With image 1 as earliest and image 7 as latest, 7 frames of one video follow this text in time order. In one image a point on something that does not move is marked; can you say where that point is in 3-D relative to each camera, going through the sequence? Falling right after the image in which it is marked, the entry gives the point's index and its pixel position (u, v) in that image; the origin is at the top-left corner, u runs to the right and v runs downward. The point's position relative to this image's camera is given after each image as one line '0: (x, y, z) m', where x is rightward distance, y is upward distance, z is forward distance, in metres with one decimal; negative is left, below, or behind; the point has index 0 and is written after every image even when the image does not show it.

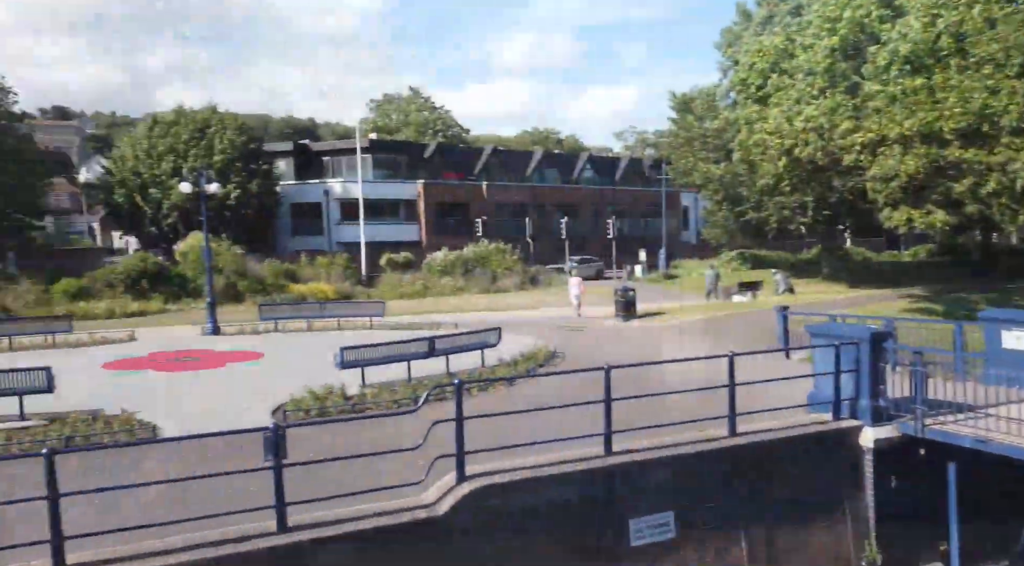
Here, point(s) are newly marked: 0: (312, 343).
0: (-4.6, -1.4, +17.8) m
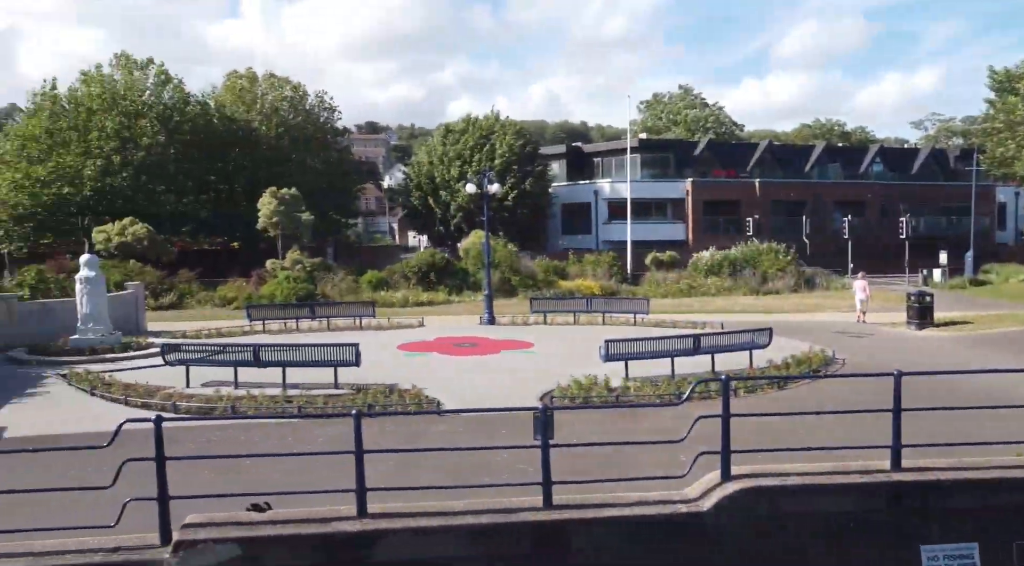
0: (+1.6, -1.3, +18.5) m
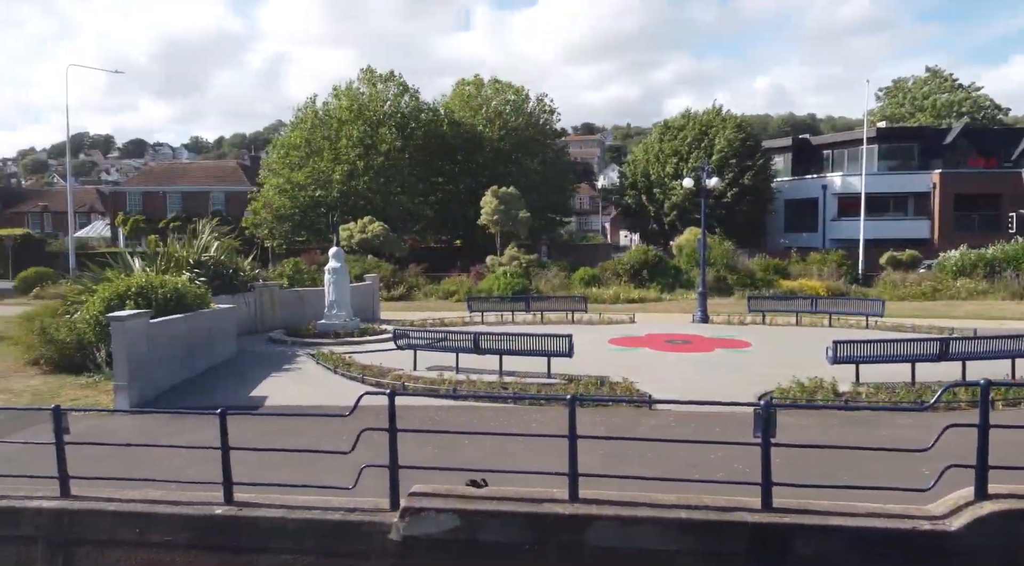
0: (+6.5, -1.2, +17.4) m
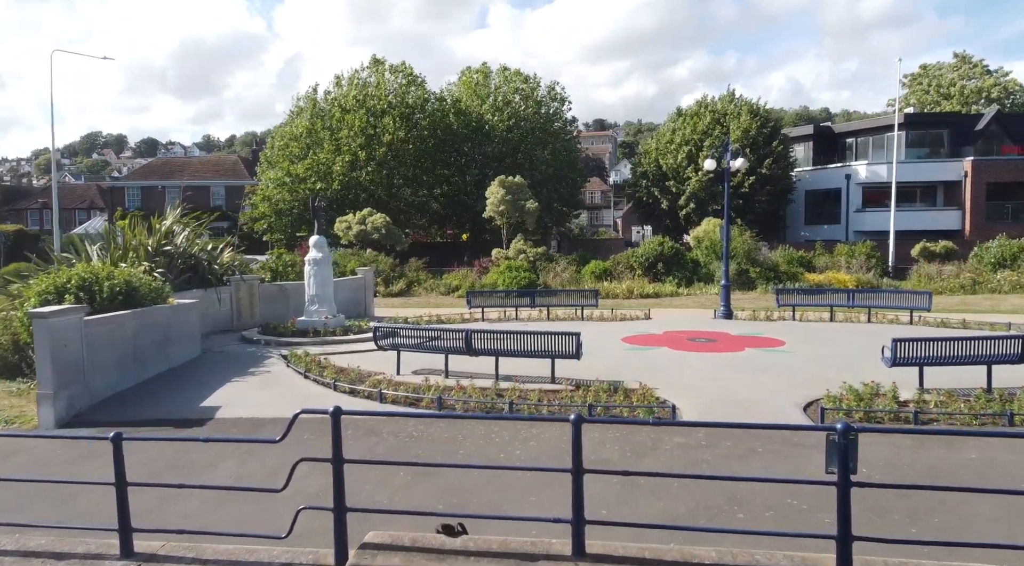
0: (+6.5, -1.0, +15.5) m
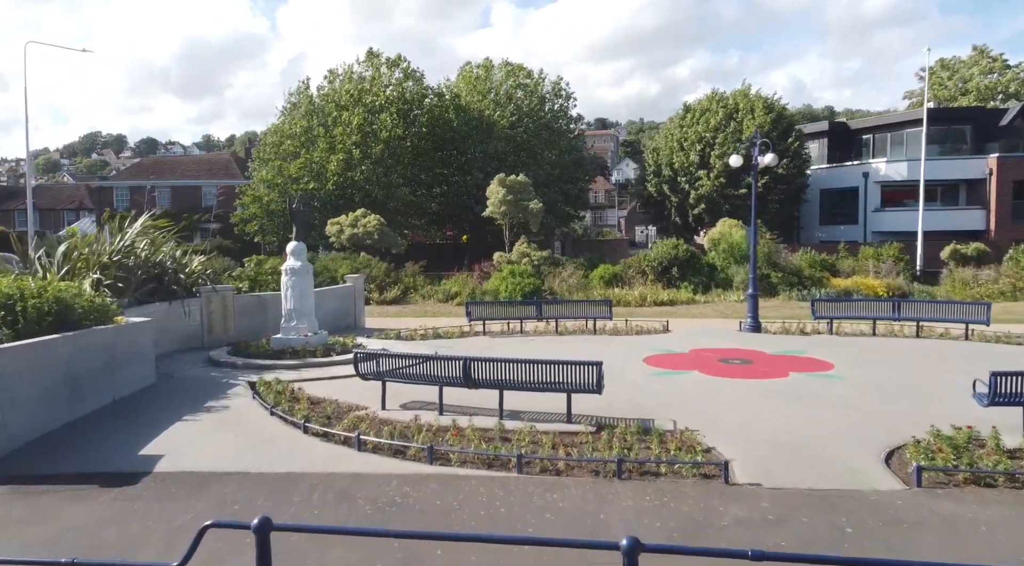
0: (+6.6, -1.2, +13.6) m
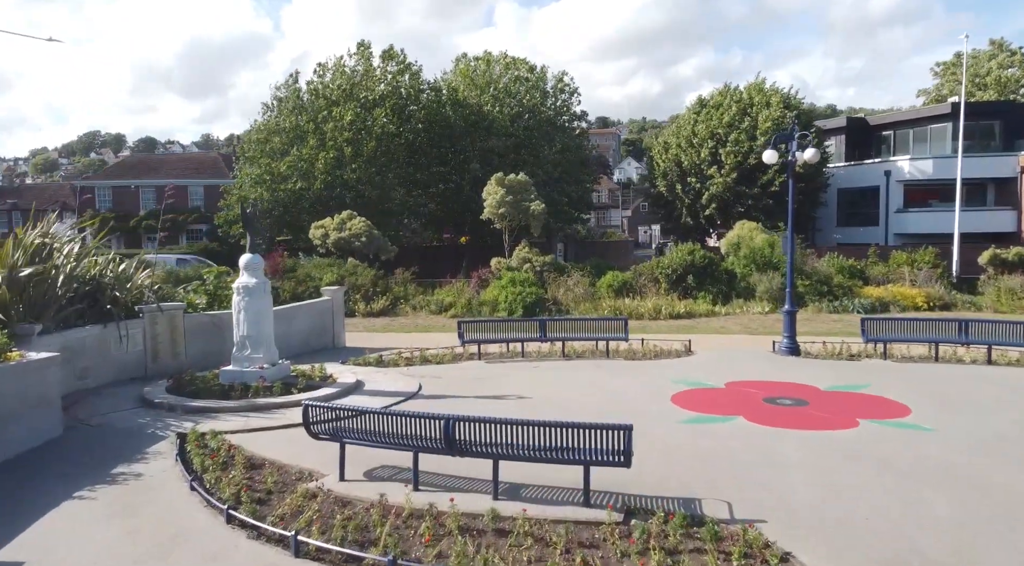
0: (+6.6, -1.5, +11.3) m
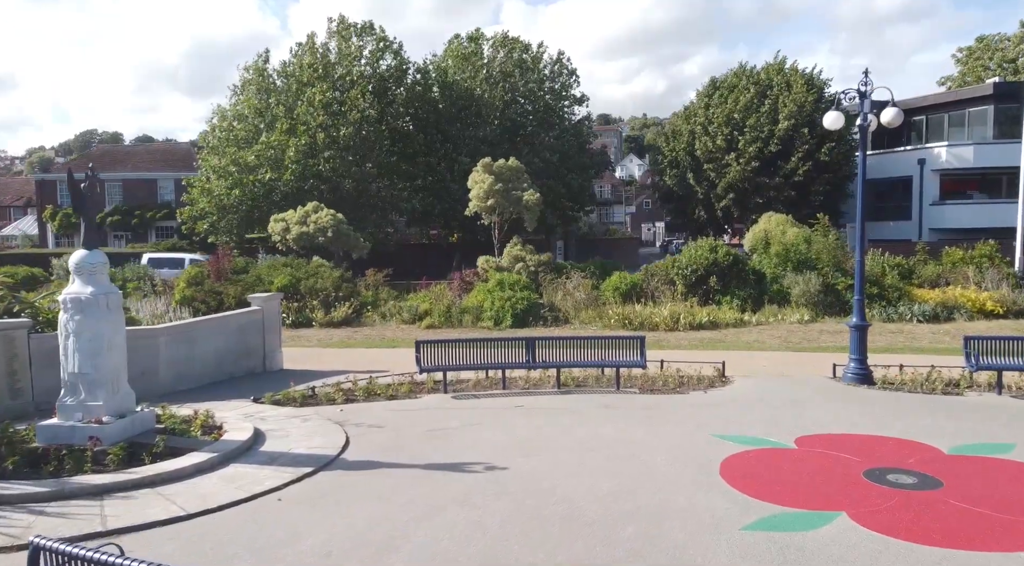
0: (+6.3, -1.6, +7.6) m
